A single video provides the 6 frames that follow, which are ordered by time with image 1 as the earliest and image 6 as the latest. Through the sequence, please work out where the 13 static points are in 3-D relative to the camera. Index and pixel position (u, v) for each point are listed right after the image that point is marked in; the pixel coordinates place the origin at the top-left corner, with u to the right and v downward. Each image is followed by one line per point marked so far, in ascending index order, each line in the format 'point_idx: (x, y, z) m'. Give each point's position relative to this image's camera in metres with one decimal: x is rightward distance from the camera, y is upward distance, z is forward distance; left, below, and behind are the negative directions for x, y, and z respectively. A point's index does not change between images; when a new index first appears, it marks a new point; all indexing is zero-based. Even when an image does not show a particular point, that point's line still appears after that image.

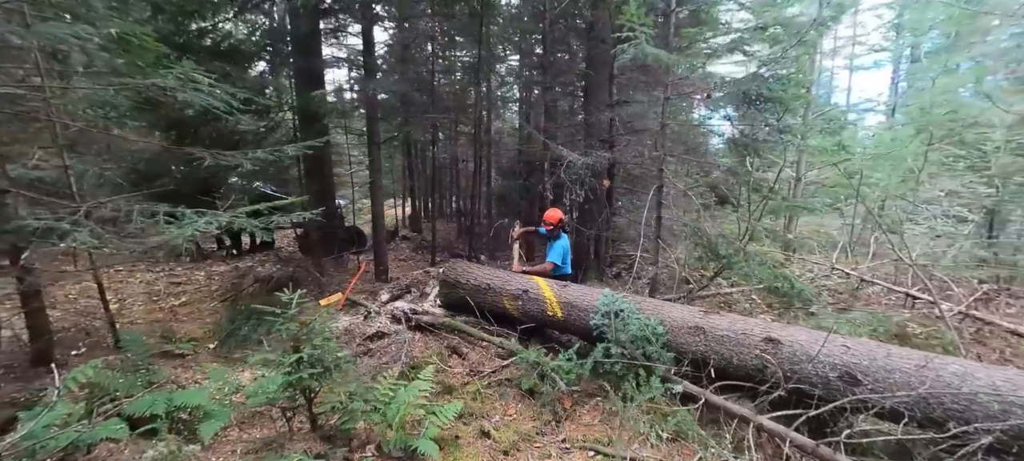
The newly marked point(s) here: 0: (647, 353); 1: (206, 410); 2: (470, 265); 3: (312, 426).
0: (+1.3, -1.2, +4.2) m
1: (-2.6, -1.5, +3.6) m
2: (-0.6, -0.5, +5.9) m
3: (-1.6, -1.6, +3.4) m
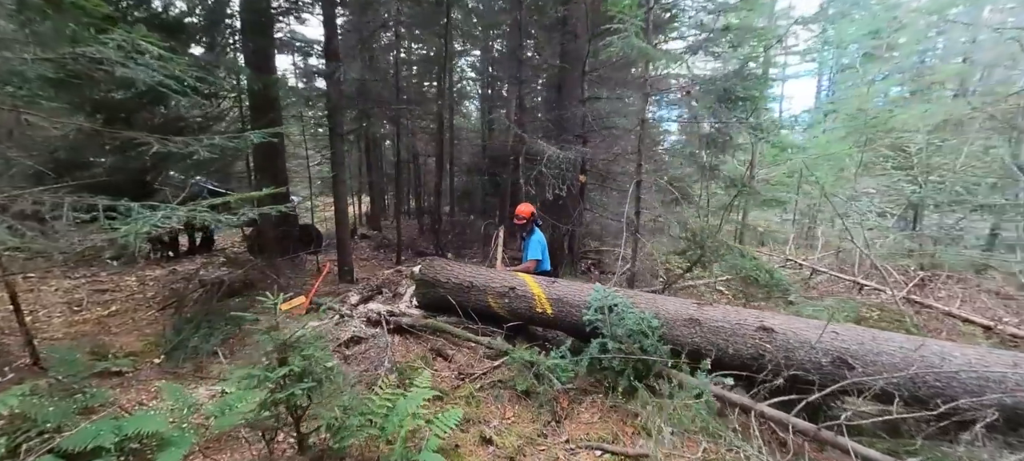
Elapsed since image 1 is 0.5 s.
0: (+1.3, -1.1, +4.1) m
1: (-2.5, -1.5, +3.1) m
2: (-0.8, -0.4, +5.7) m
3: (-1.5, -1.5, +3.0) m
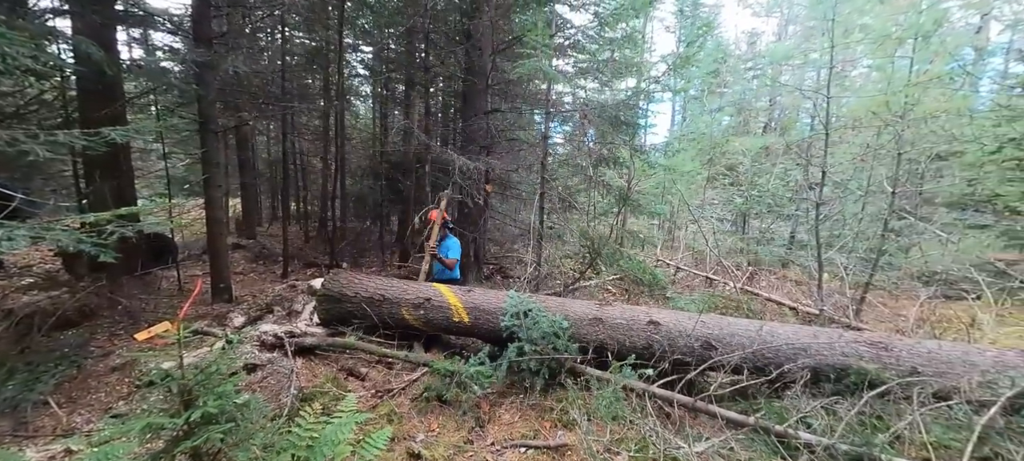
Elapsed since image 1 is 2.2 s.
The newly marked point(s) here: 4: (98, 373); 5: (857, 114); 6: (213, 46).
0: (+0.5, -1.2, +4.5) m
1: (-2.9, -1.6, +2.5) m
2: (-2.0, -0.6, +5.4) m
3: (-1.9, -1.7, +2.7) m
4: (-4.6, -1.6, +4.8) m
5: (+4.9, +1.6, +6.1) m
6: (-4.8, +2.9, +6.9) m
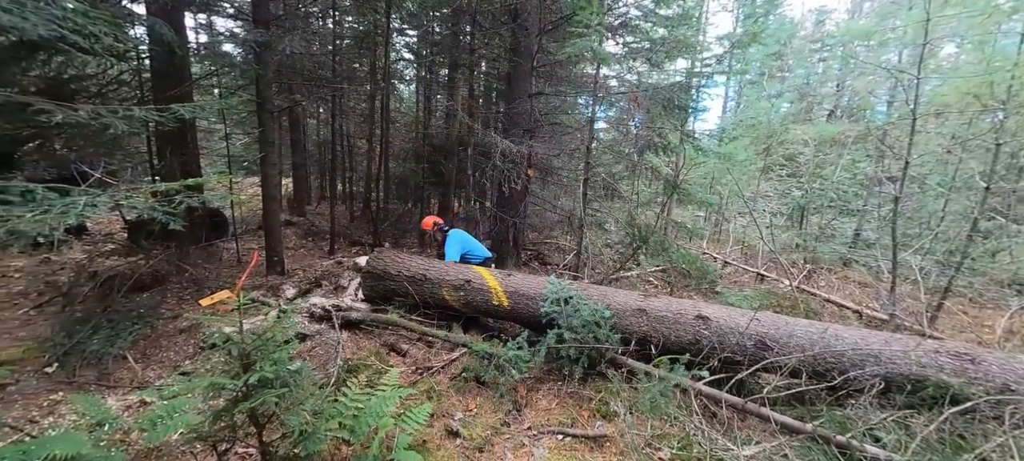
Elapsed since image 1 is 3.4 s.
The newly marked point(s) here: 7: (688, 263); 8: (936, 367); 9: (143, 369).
0: (+0.9, -1.1, +4.4) m
1: (-2.6, -1.4, +2.7) m
2: (-1.5, -0.3, +5.5) m
3: (-1.6, -1.5, +2.8) m
4: (-4.2, -1.2, +5.2) m
5: (+5.5, +1.6, +5.5) m
6: (-4.0, +3.3, +7.1) m
7: (+2.8, -0.5, +6.8) m
8: (+3.7, -1.2, +3.7) m
9: (-3.9, -1.5, +4.5) m
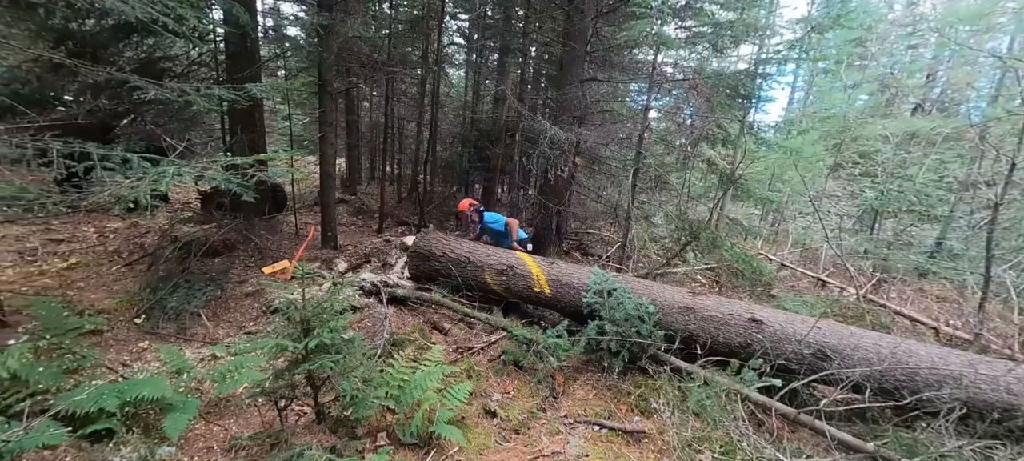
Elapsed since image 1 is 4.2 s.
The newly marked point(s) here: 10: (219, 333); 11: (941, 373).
0: (+1.3, -1.0, +4.3) m
1: (-2.4, -1.2, +3.0) m
2: (-0.9, -0.1, +5.6) m
3: (-1.4, -1.3, +3.0) m
4: (-3.7, -0.9, +5.6) m
5: (+6.2, +1.5, +4.8) m
6: (-3.0, +3.8, +7.3) m
7: (+3.5, -0.5, +6.5) m
8: (+4.0, -1.3, +3.4) m
9: (-3.5, -1.1, +4.9) m
10: (-3.3, -1.2, +4.8) m
11: (+3.6, -1.2, +3.6) m
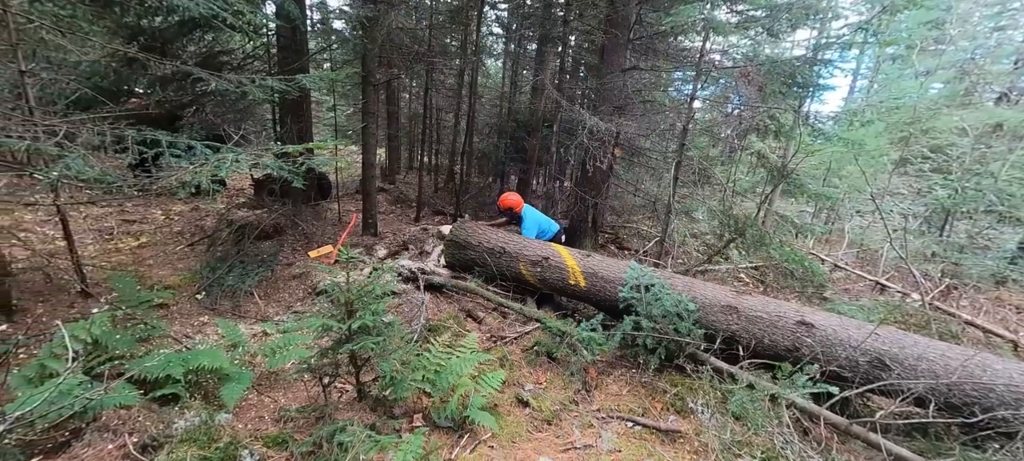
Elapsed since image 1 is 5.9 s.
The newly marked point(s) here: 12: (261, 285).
0: (+1.6, -1.0, +4.2) m
1: (-2.2, -1.1, +3.2) m
2: (-0.4, +0.1, +5.7) m
3: (-1.1, -1.2, +3.2) m
4: (-3.2, -0.7, +5.9) m
5: (+6.6, +1.4, +4.3) m
6: (-2.3, +4.0, +7.5) m
7: (+4.0, -0.5, +6.2) m
8: (+4.2, -1.3, +3.0) m
9: (-3.1, -0.9, +5.3) m
10: (-2.9, -1.0, +5.1) m
11: (+3.9, -1.2, +3.3) m
12: (-3.3, -0.7, +5.6) m
